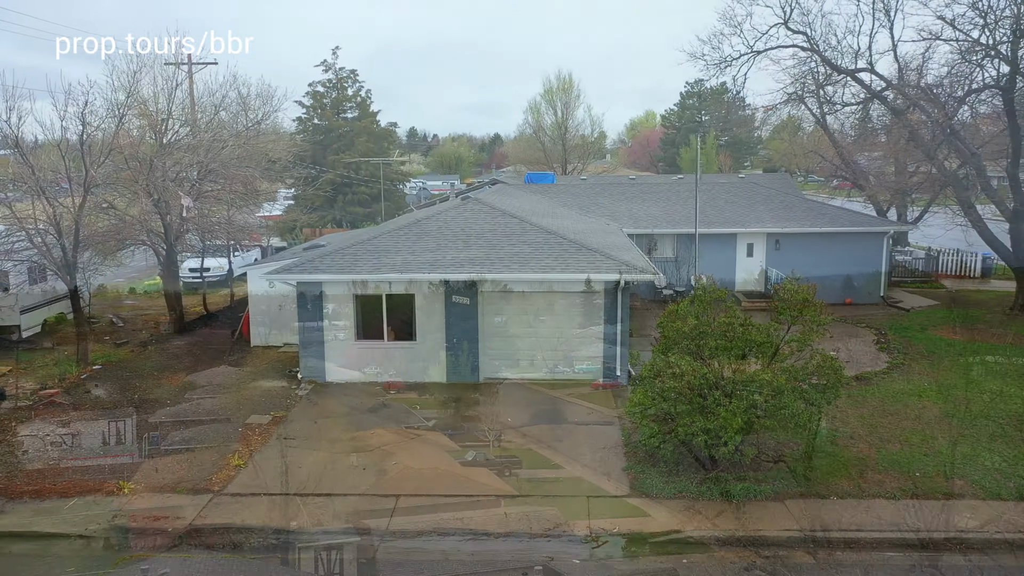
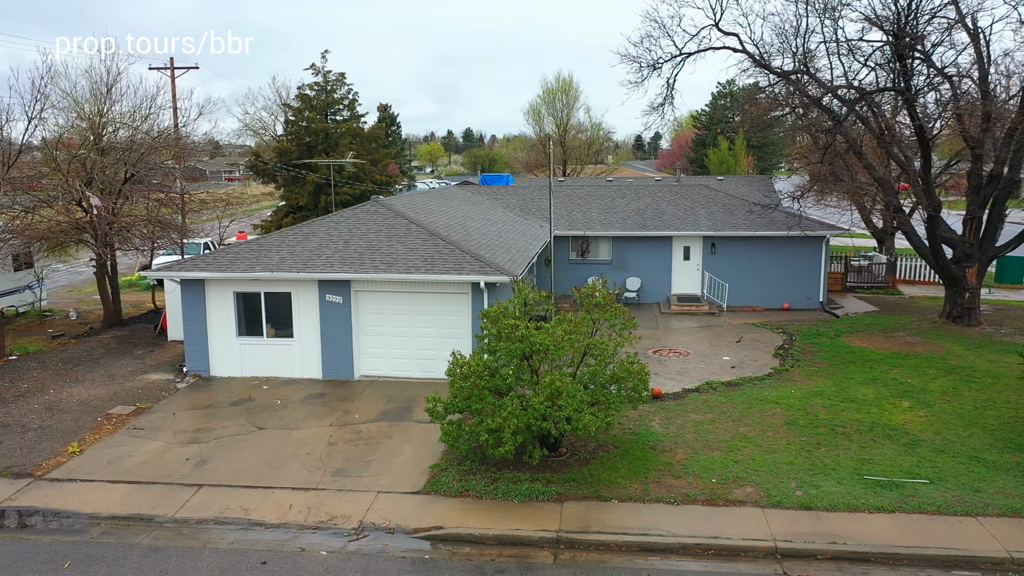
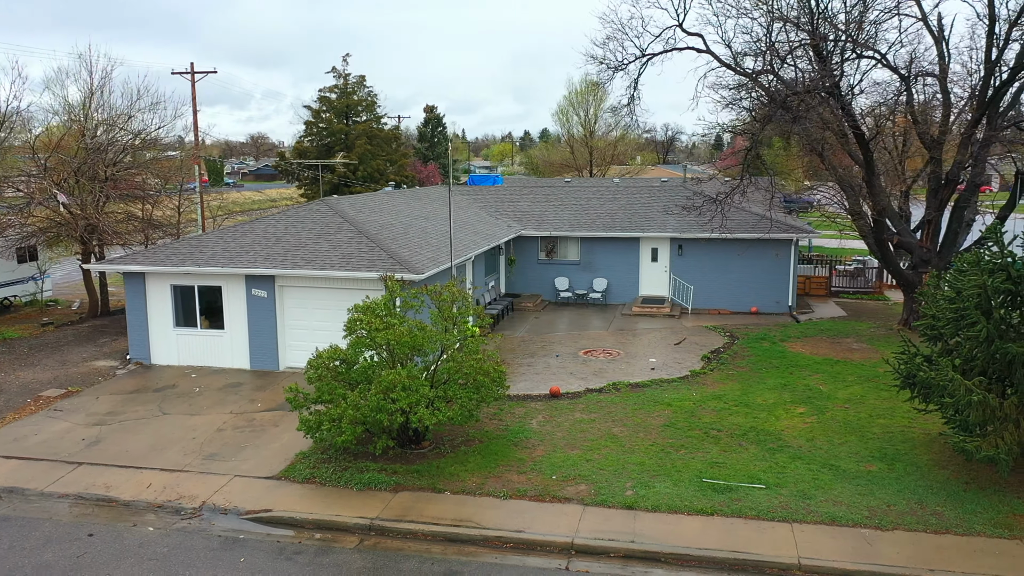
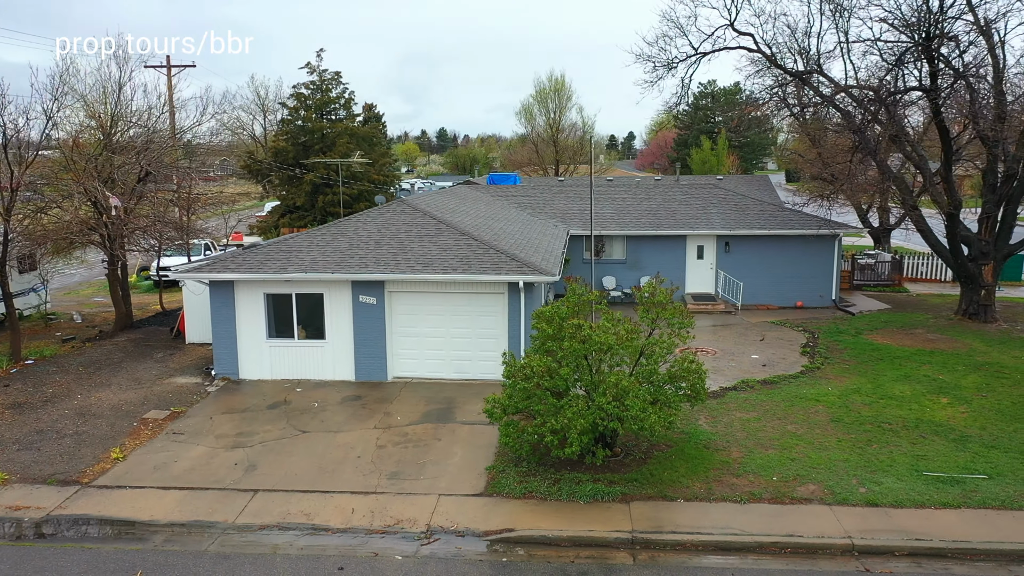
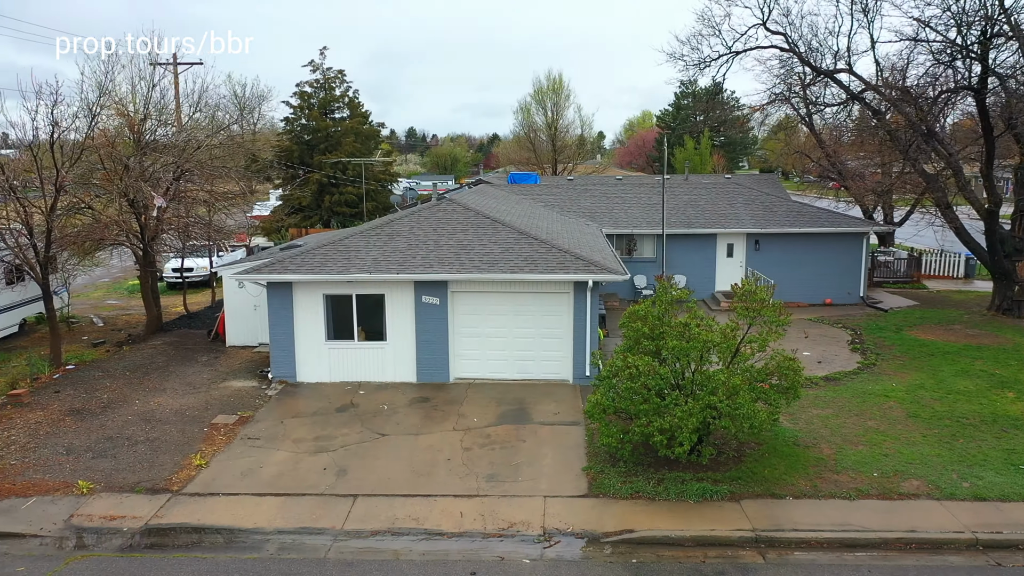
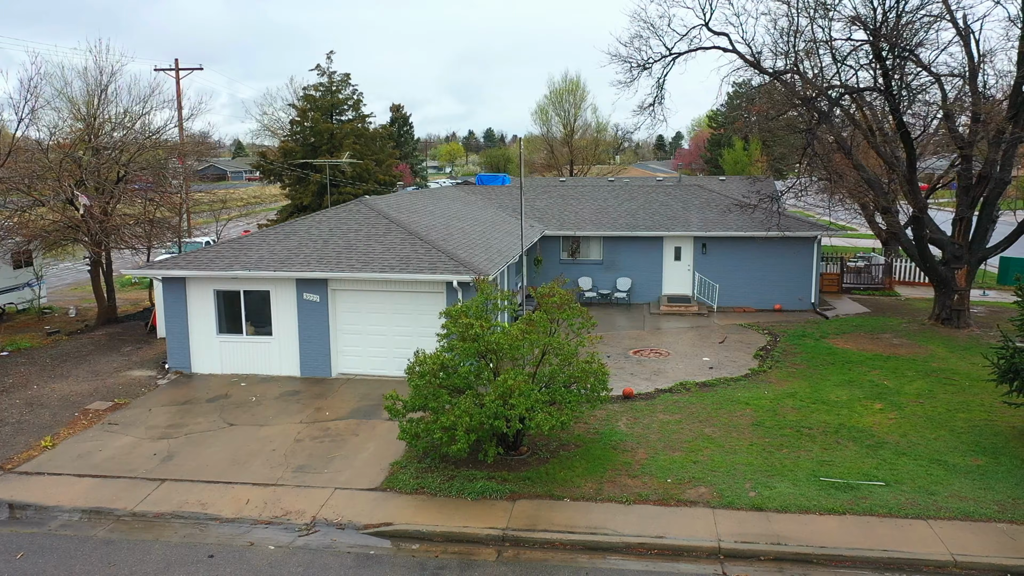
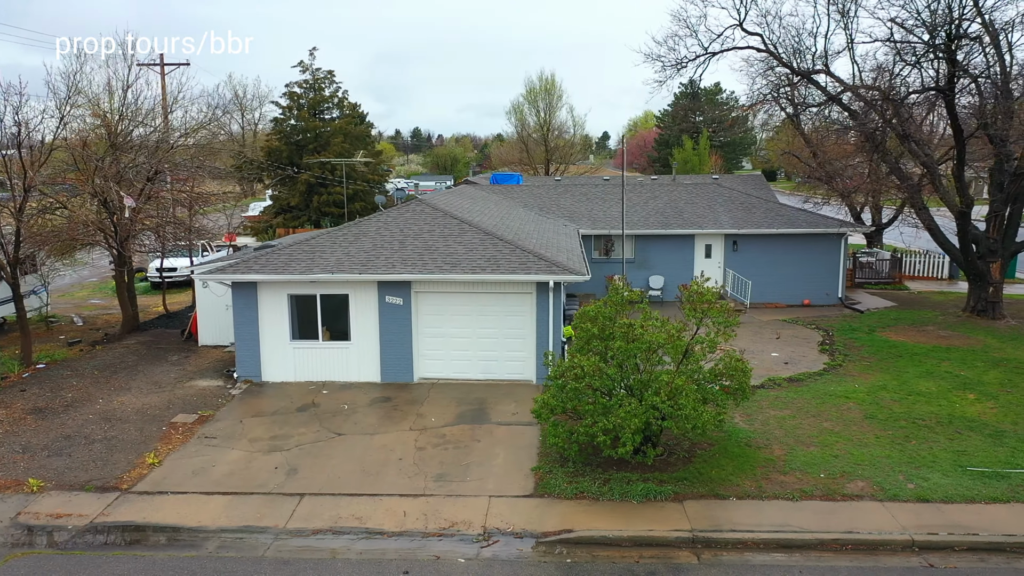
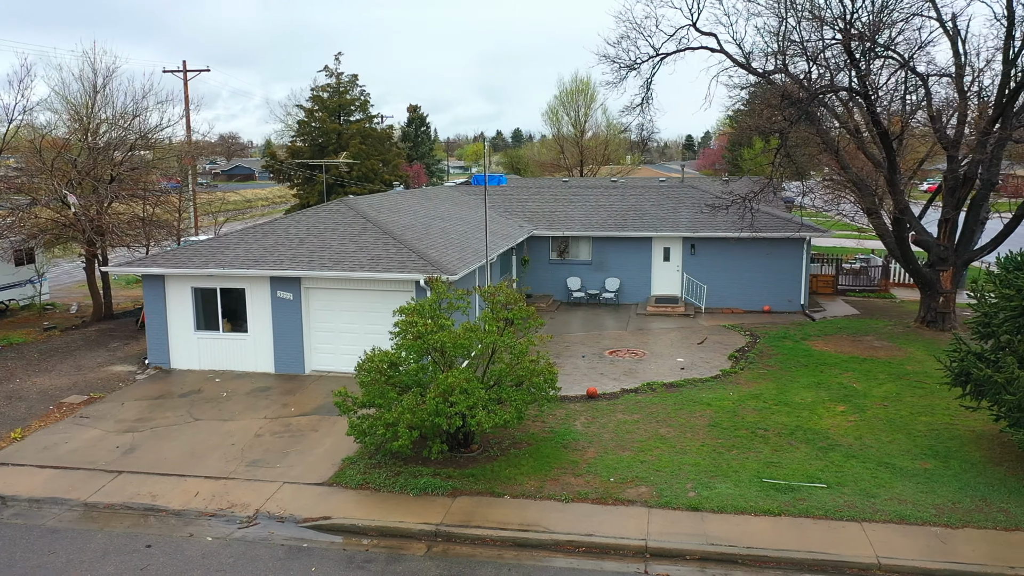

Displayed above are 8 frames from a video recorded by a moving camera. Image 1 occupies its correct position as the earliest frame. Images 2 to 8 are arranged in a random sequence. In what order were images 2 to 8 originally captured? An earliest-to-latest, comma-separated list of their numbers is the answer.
5, 7, 4, 2, 6, 8, 3
